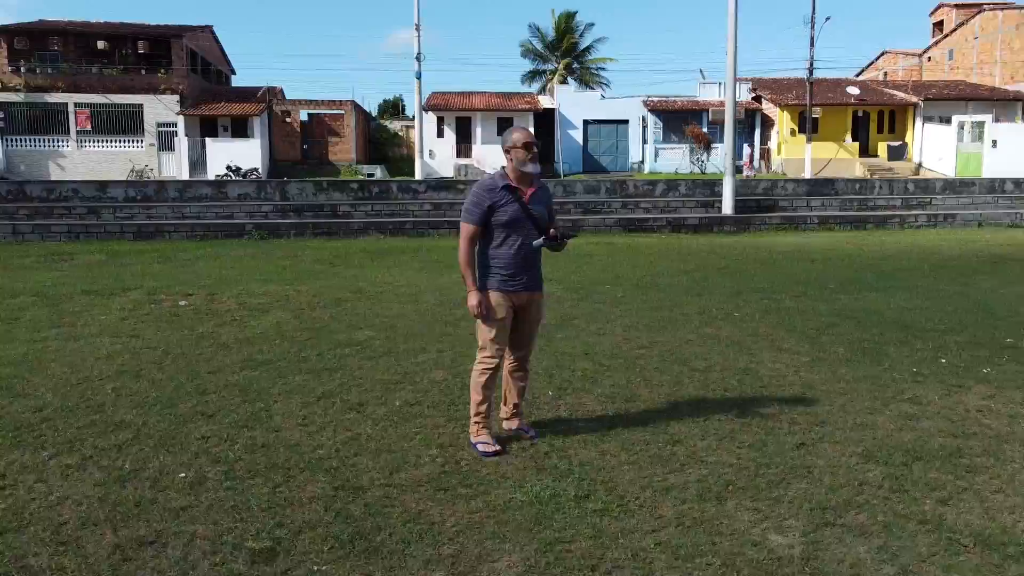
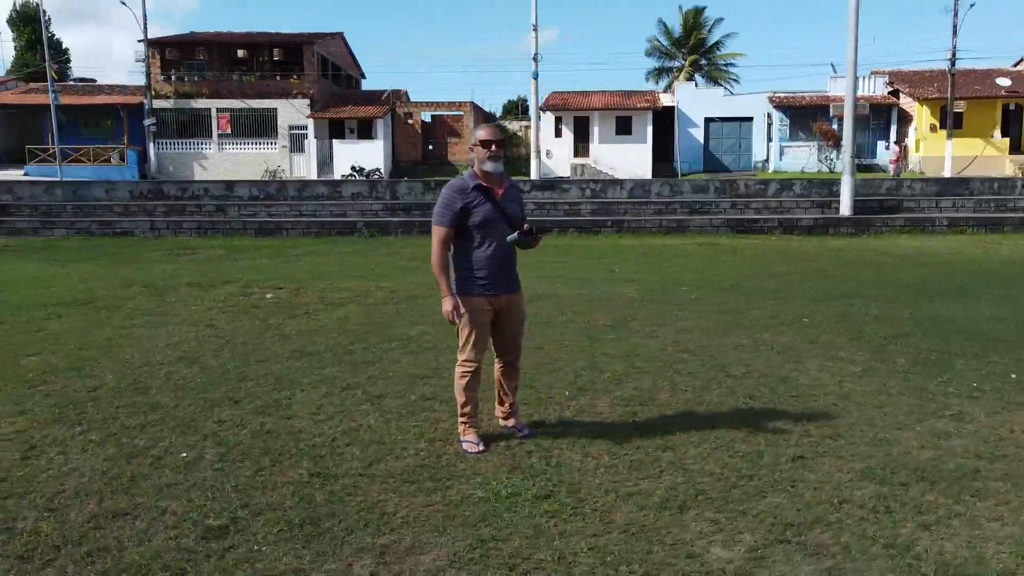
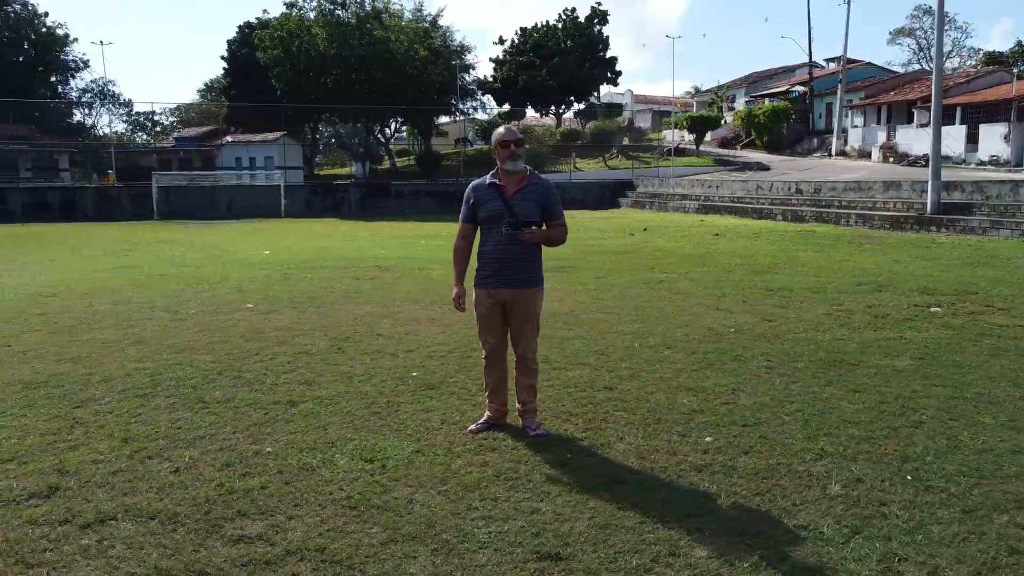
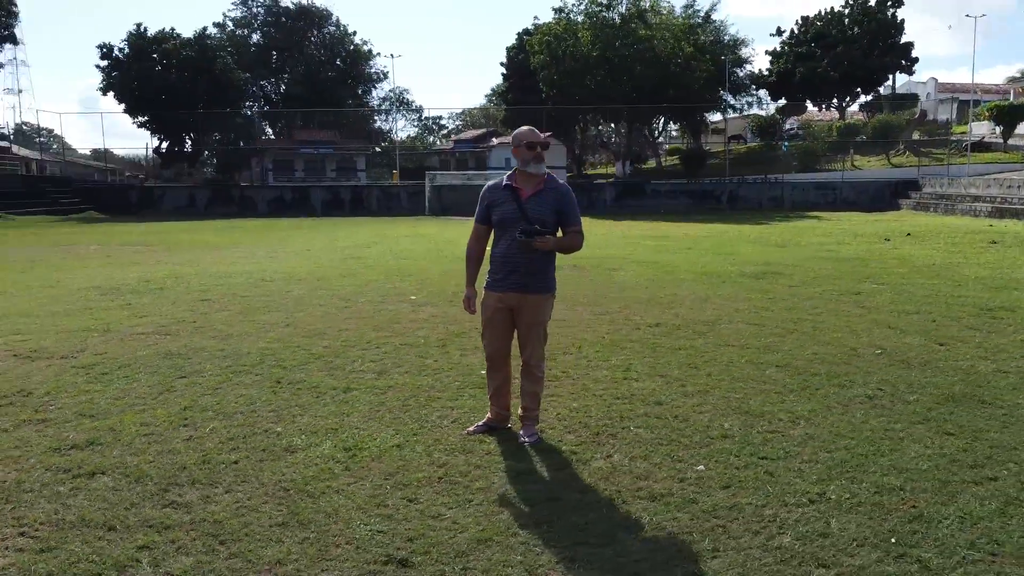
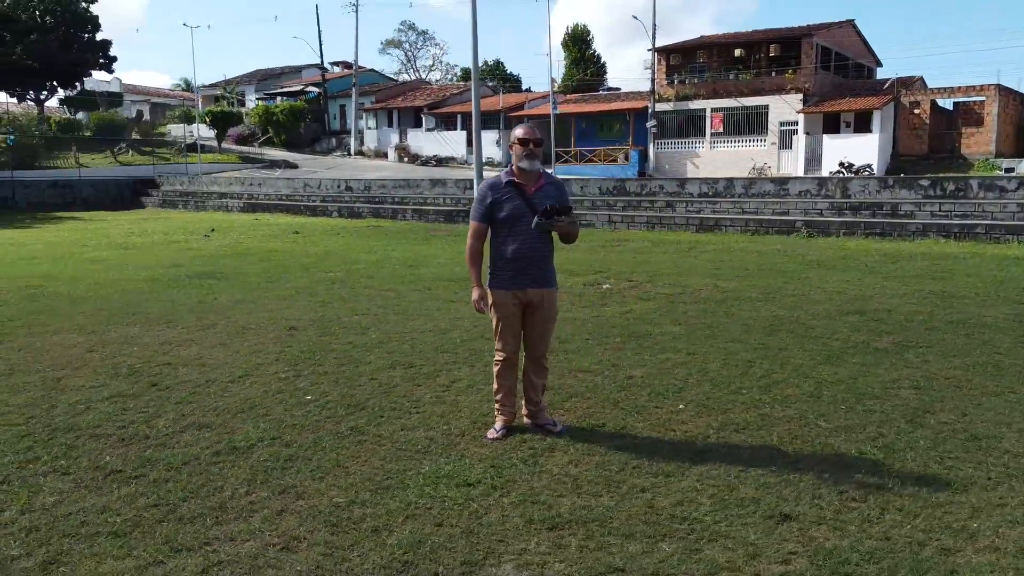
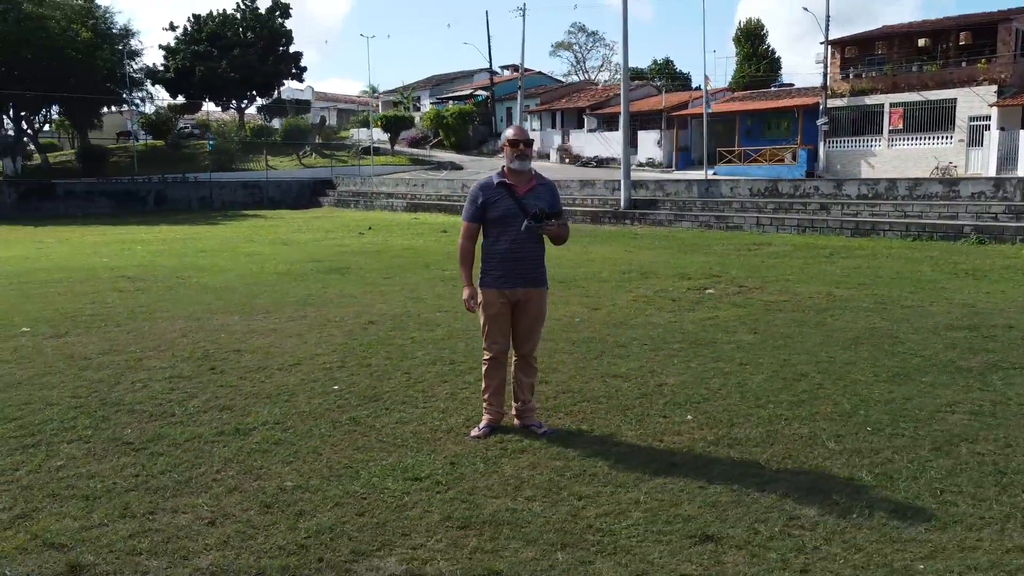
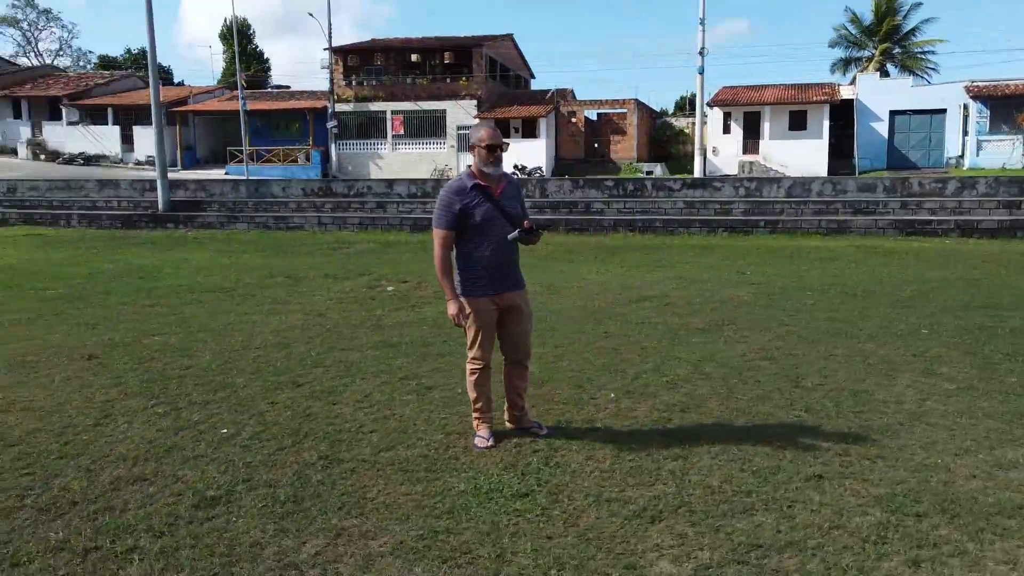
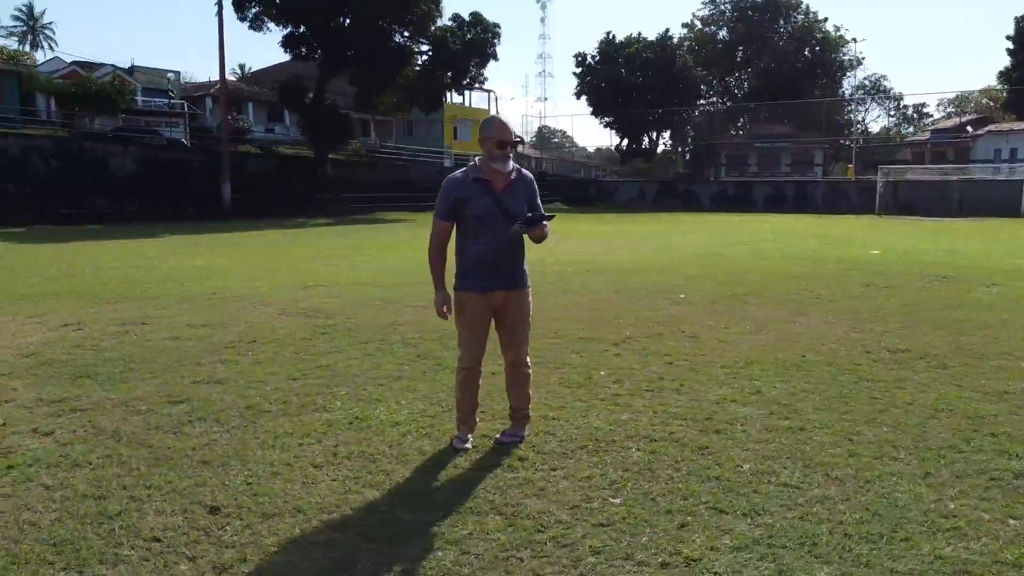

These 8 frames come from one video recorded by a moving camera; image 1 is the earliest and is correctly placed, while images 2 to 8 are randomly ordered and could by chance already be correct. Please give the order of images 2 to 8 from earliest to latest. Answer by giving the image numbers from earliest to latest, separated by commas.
2, 7, 5, 6, 3, 4, 8
